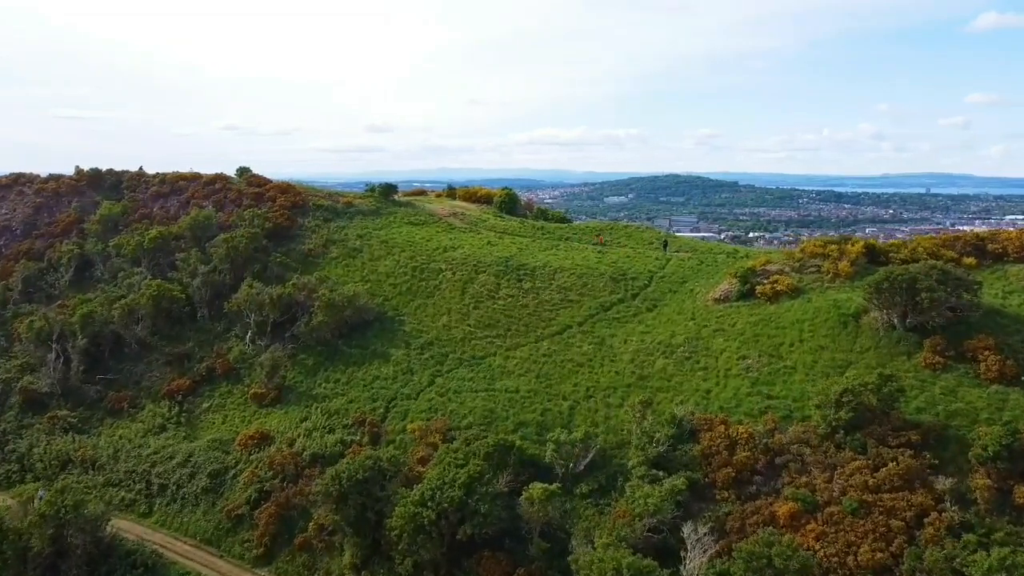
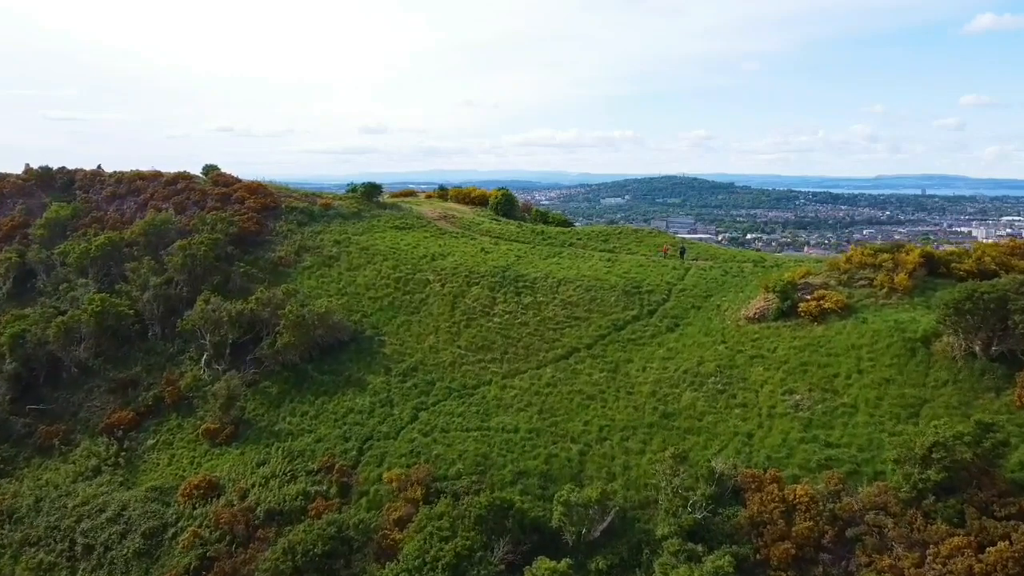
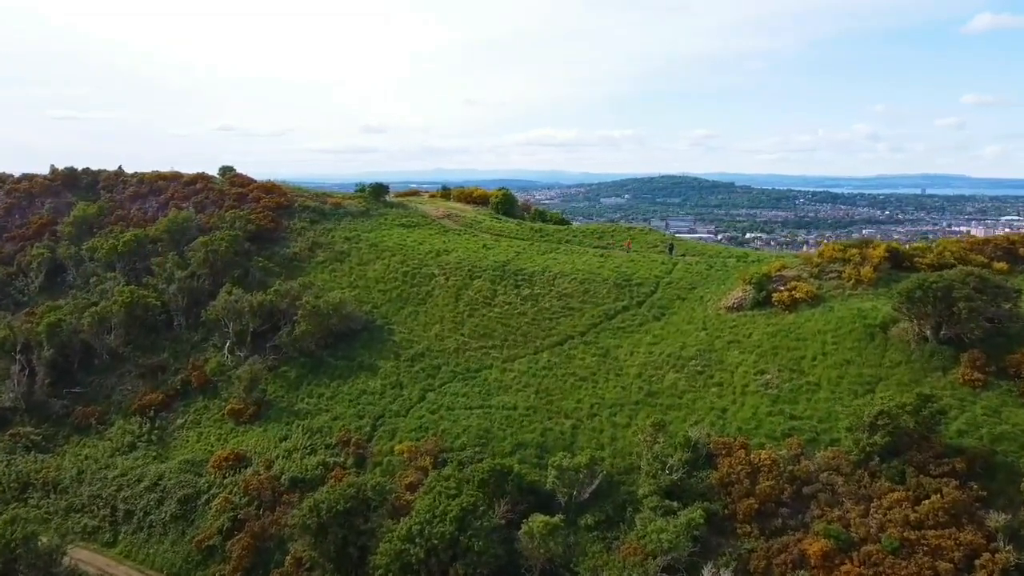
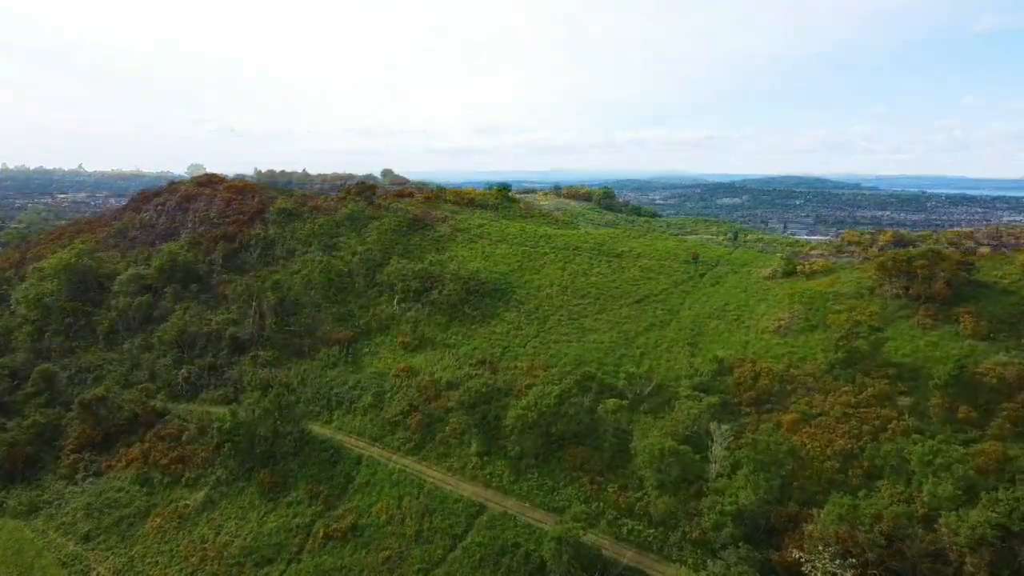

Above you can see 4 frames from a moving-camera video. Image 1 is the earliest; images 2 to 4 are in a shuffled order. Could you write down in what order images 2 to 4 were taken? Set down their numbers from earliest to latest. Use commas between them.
3, 2, 4
